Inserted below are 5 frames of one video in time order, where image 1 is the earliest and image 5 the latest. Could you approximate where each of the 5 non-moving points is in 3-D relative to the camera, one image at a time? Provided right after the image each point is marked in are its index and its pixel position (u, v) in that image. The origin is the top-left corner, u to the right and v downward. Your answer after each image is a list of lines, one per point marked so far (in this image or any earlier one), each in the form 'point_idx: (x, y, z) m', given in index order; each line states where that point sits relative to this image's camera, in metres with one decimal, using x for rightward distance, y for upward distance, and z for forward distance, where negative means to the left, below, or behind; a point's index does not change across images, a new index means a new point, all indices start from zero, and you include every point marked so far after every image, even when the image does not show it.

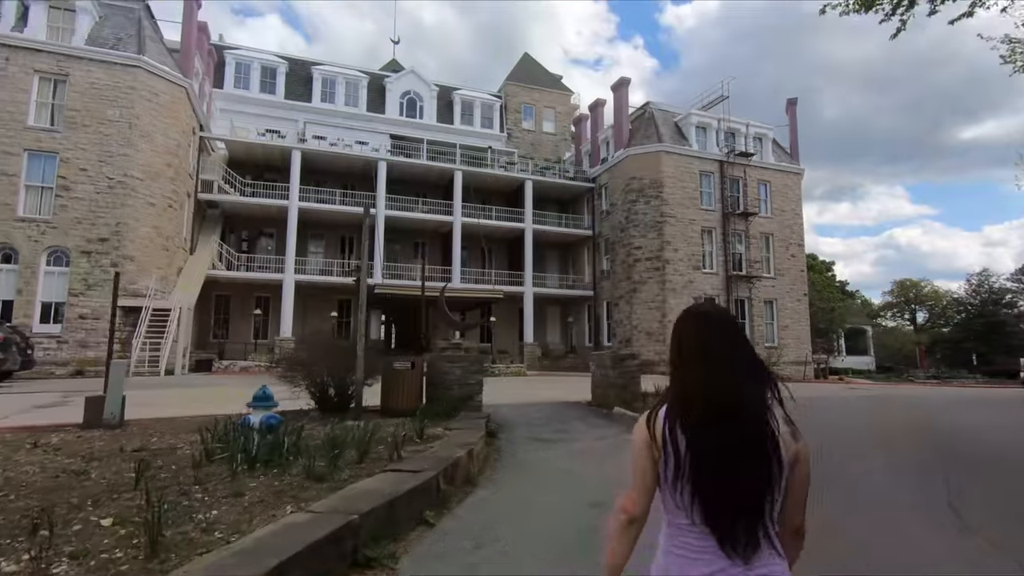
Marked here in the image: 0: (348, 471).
0: (-1.2, -1.4, +4.1) m
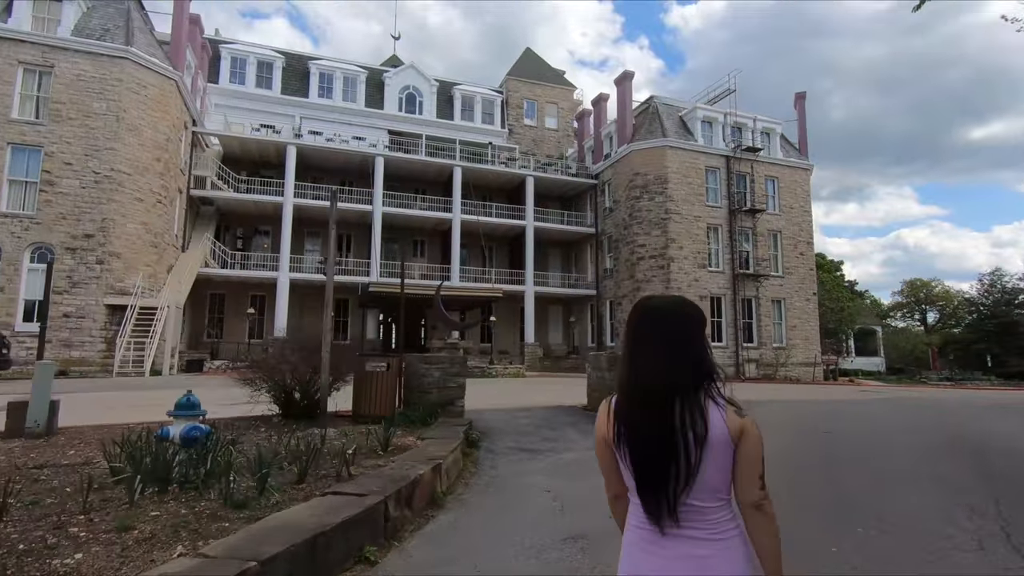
0: (-1.5, -1.3, +3.4) m
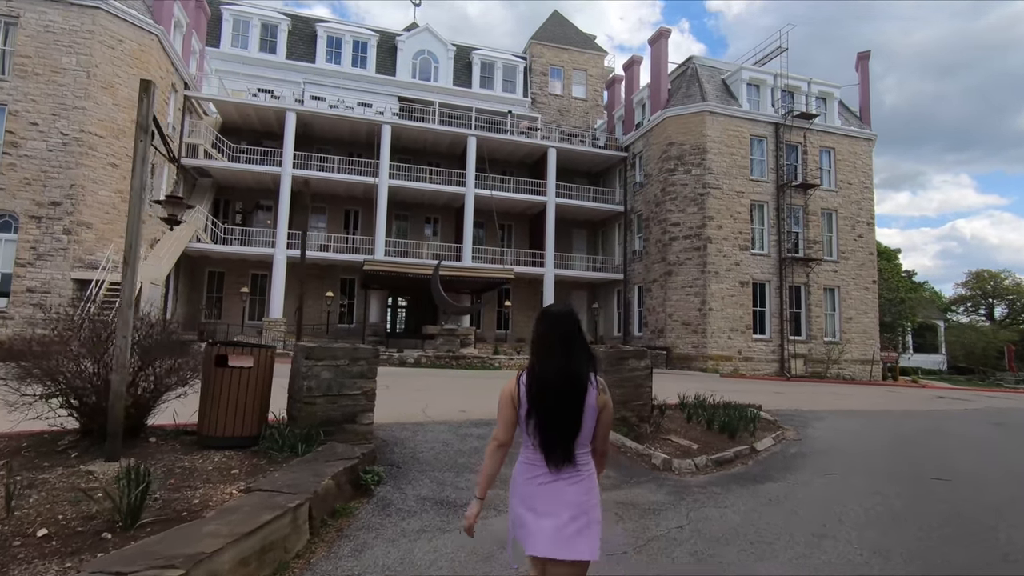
0: (-2.3, -1.0, +1.1) m
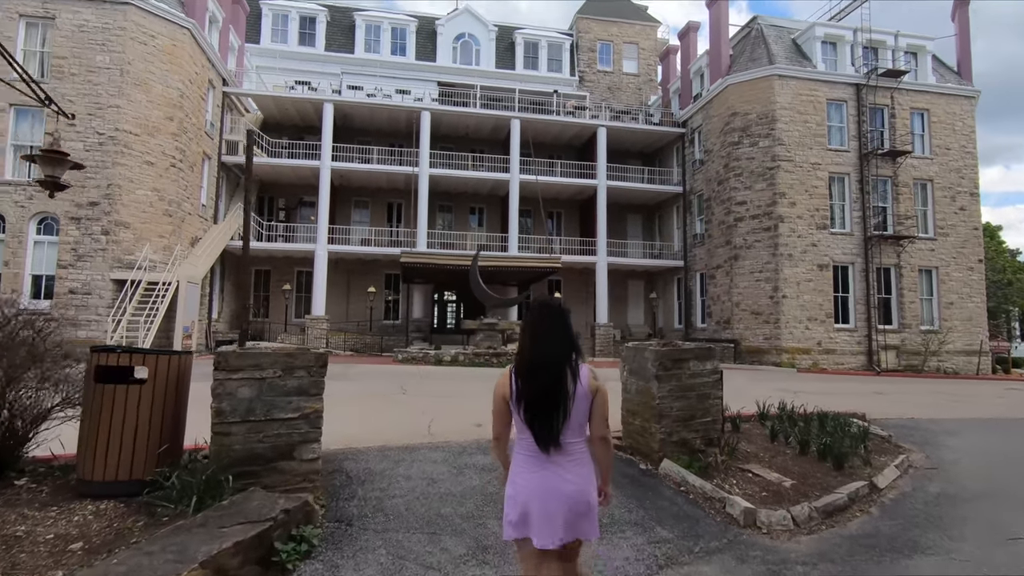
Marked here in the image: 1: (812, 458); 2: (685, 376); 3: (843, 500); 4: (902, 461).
0: (-2.6, -0.9, -0.1) m
1: (+2.6, -1.5, +4.7) m
2: (+1.4, -0.7, +4.5) m
3: (+2.3, -1.5, +3.8) m
4: (+3.5, -1.5, +4.9) m
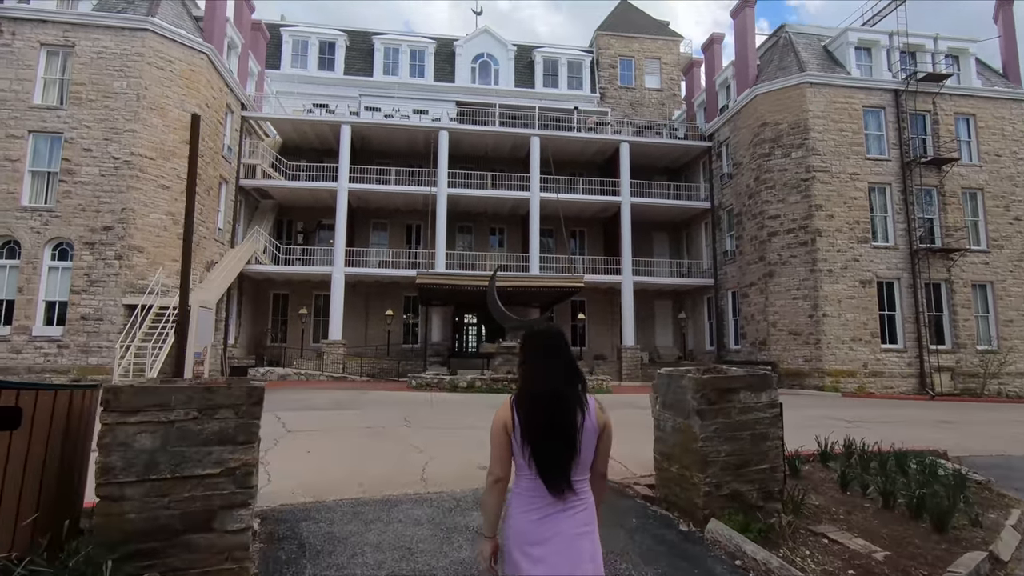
0: (-2.8, -0.9, -0.9) m
1: (+2.6, -1.5, +3.7) m
2: (+1.4, -0.8, +3.6) m
3: (+2.3, -1.5, +2.8) m
4: (+3.5, -1.6, +3.8) m
